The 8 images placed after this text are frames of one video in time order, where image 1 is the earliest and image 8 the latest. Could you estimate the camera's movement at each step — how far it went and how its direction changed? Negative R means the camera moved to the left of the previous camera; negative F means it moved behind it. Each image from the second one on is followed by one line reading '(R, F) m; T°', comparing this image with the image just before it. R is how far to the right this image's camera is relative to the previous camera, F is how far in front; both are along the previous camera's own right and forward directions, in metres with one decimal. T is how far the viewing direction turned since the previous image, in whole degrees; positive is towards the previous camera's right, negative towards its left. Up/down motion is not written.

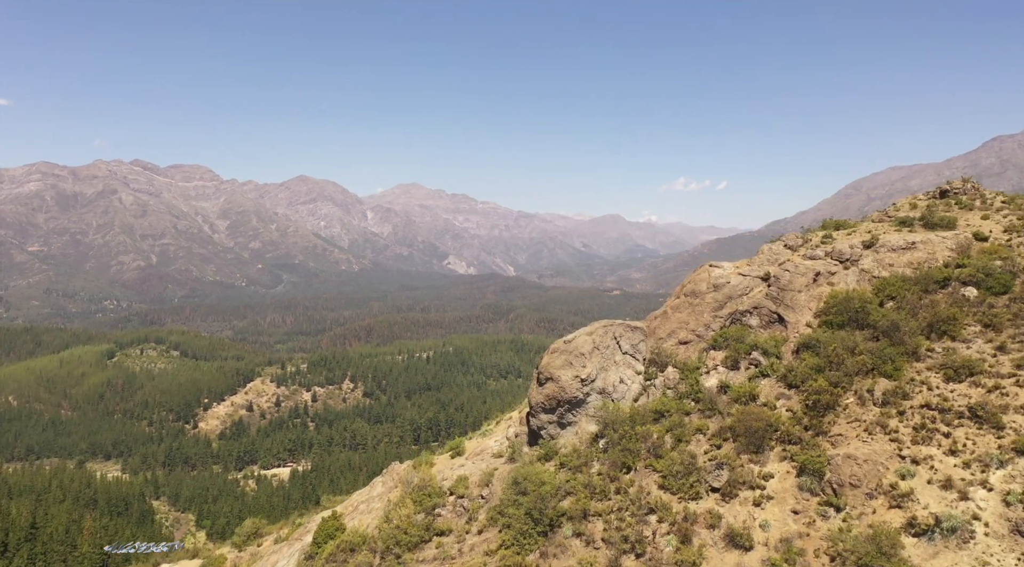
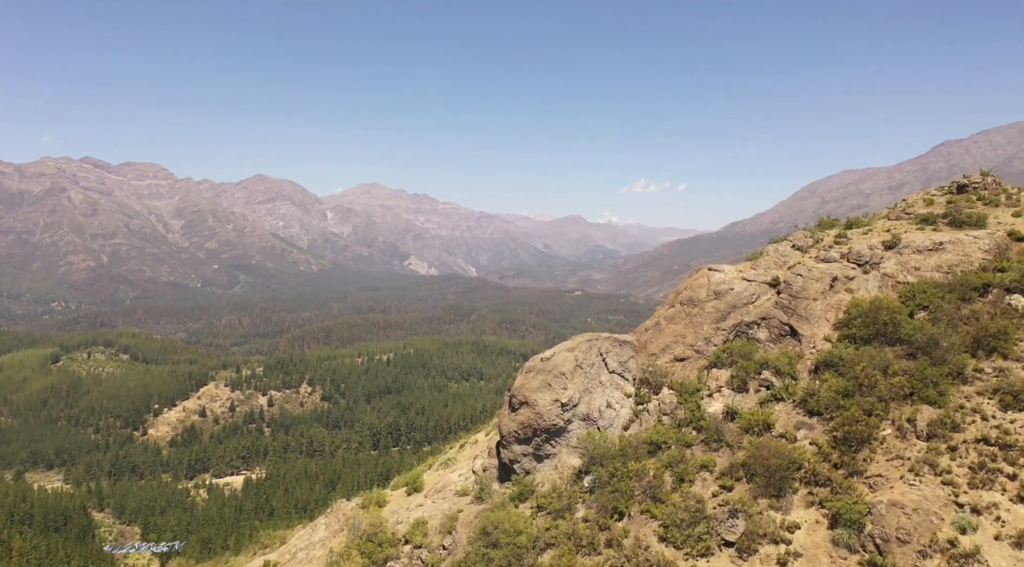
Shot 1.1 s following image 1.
(-0.1, +3.3) m; +3°
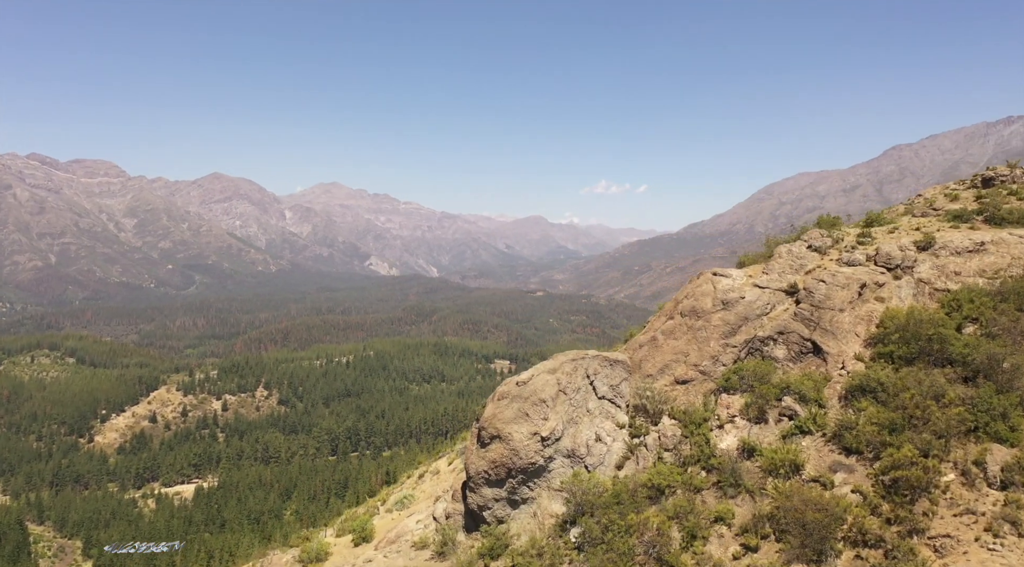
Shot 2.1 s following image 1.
(-0.1, +3.2) m; +3°
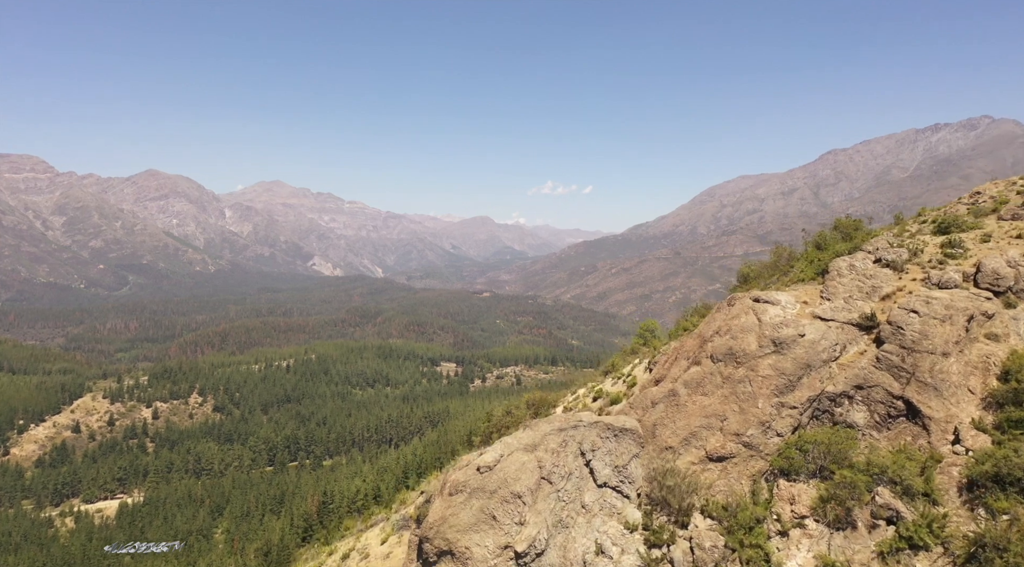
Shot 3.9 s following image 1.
(-0.2, +5.0) m; +4°
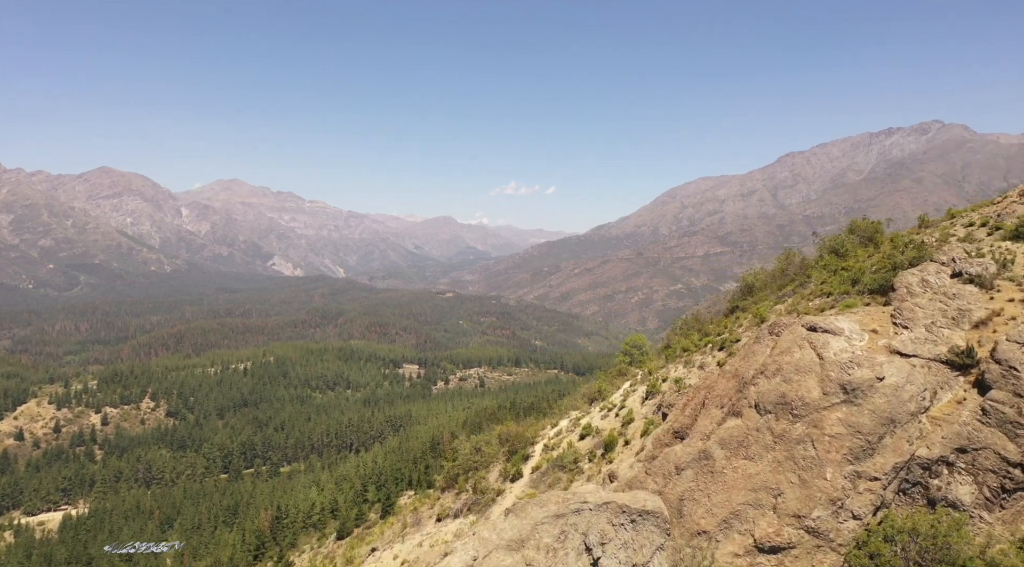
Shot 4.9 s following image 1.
(-0.1, +3.0) m; +3°
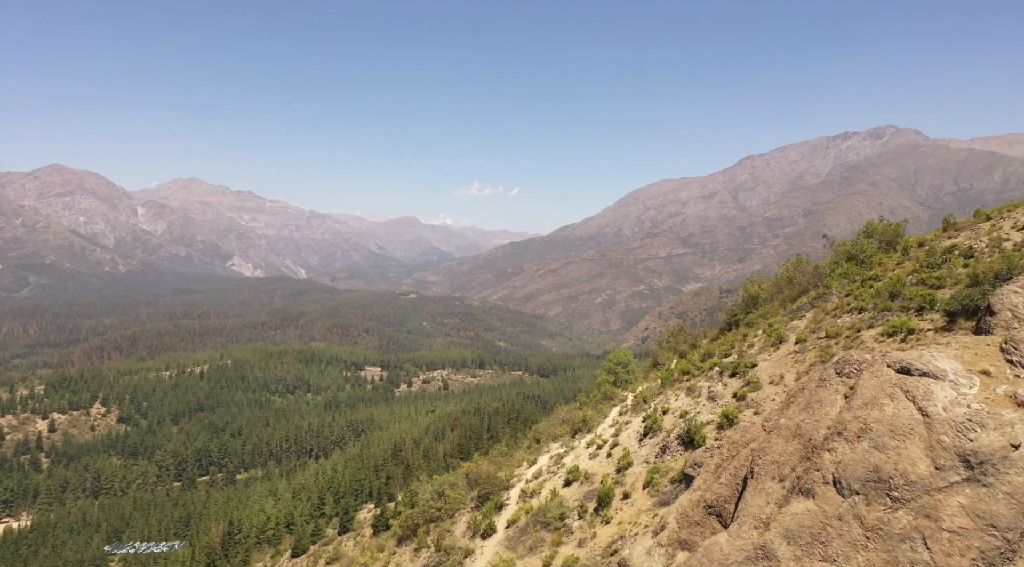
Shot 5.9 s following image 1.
(-0.1, +2.5) m; +3°
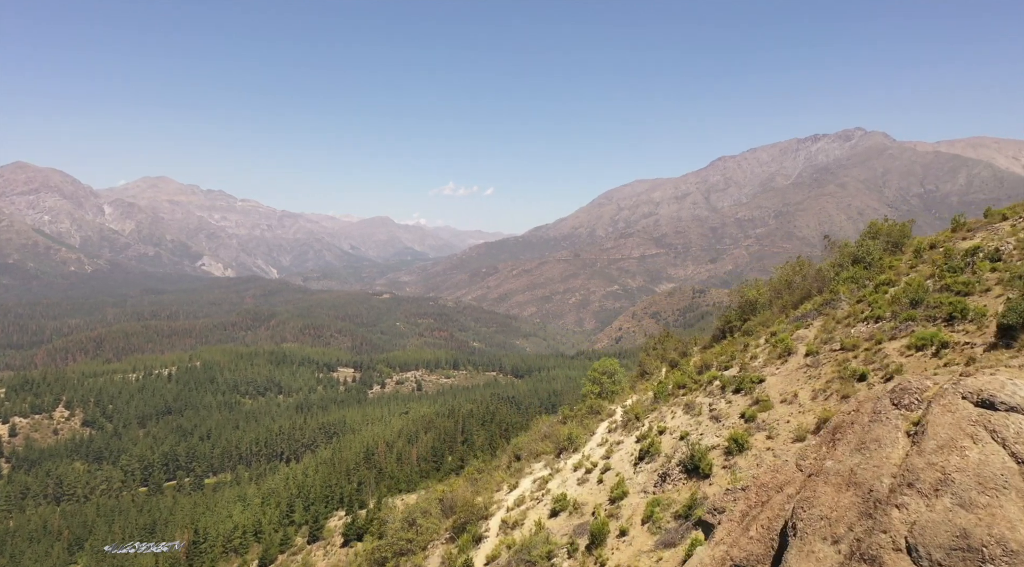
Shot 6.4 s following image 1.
(-0.1, +1.3) m; +2°
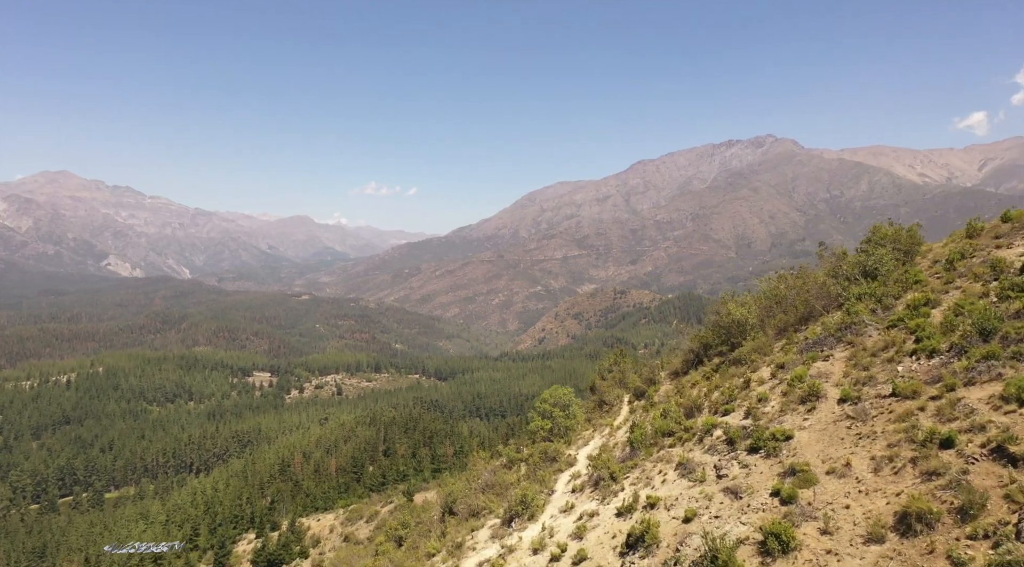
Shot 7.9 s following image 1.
(-0.2, +3.0) m; +6°
